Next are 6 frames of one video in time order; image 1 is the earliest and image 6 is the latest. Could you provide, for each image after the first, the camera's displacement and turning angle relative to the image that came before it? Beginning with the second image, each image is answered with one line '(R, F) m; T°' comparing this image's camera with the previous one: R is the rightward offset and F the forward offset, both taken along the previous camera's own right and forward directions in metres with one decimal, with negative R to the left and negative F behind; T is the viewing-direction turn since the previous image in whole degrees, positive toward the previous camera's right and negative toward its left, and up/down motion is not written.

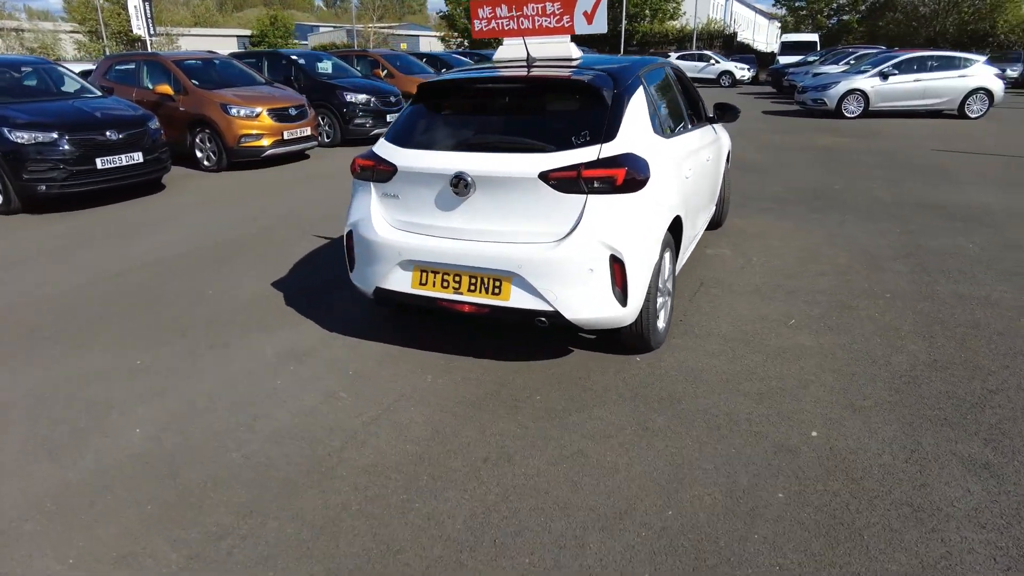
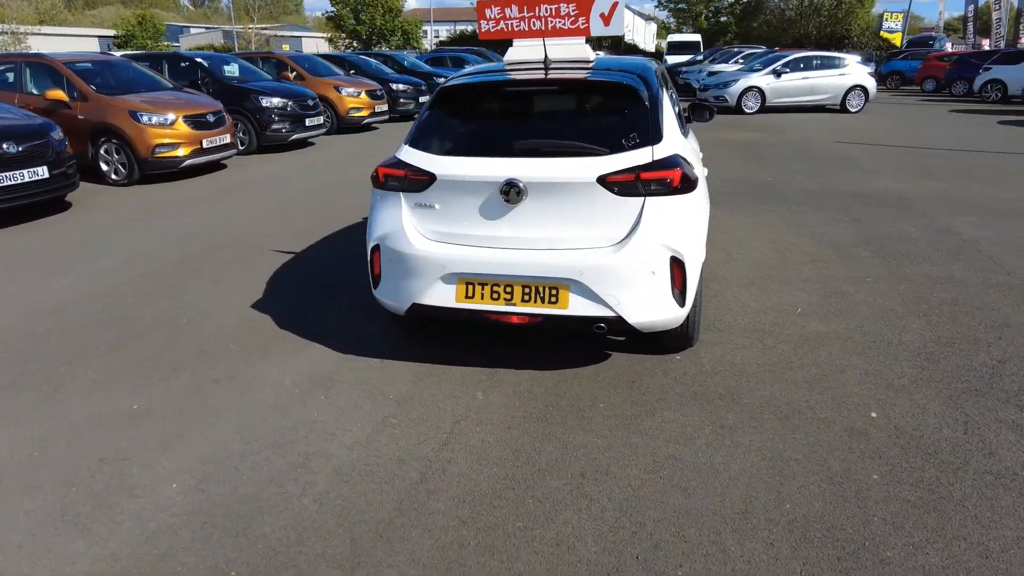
(-0.9, +0.2) m; +10°
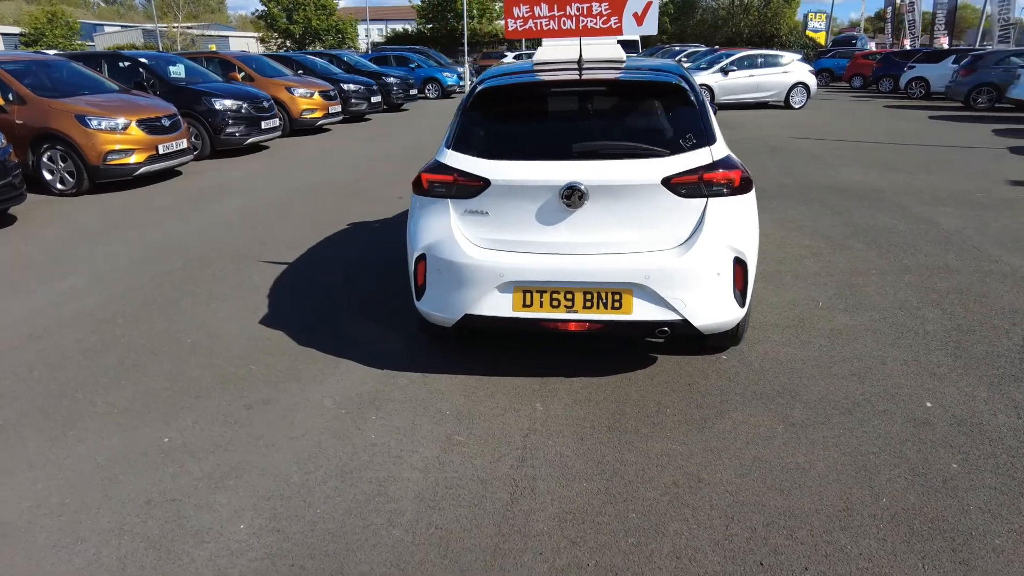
(-0.7, +0.1) m; +6°
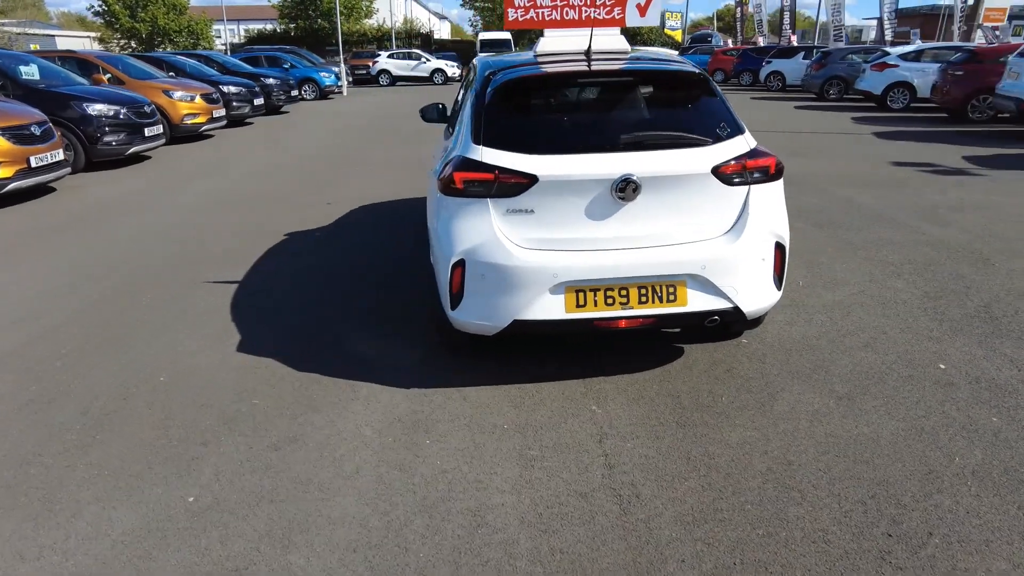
(-1.0, +0.3) m; +11°
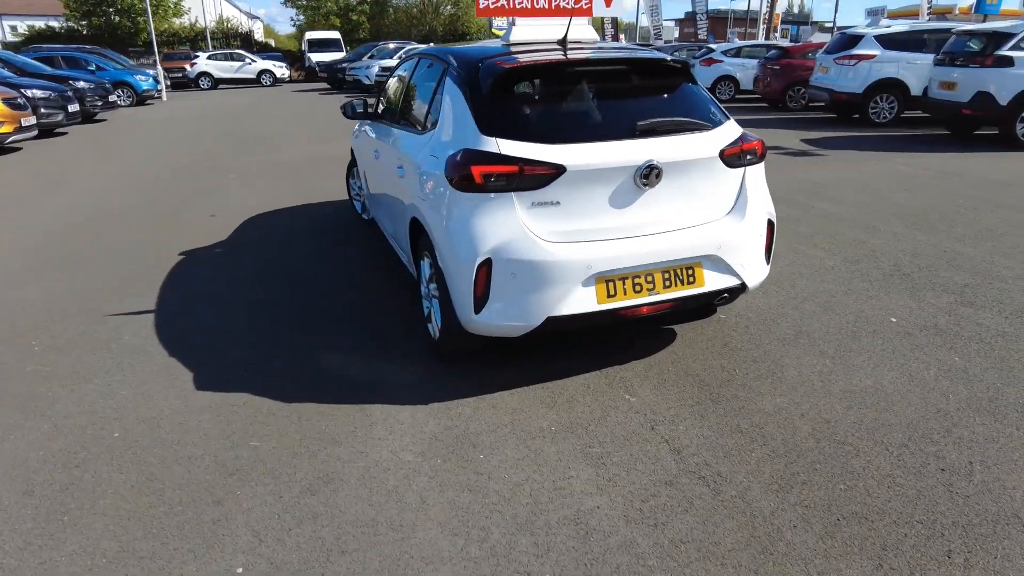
(-1.0, +0.3) m; +15°
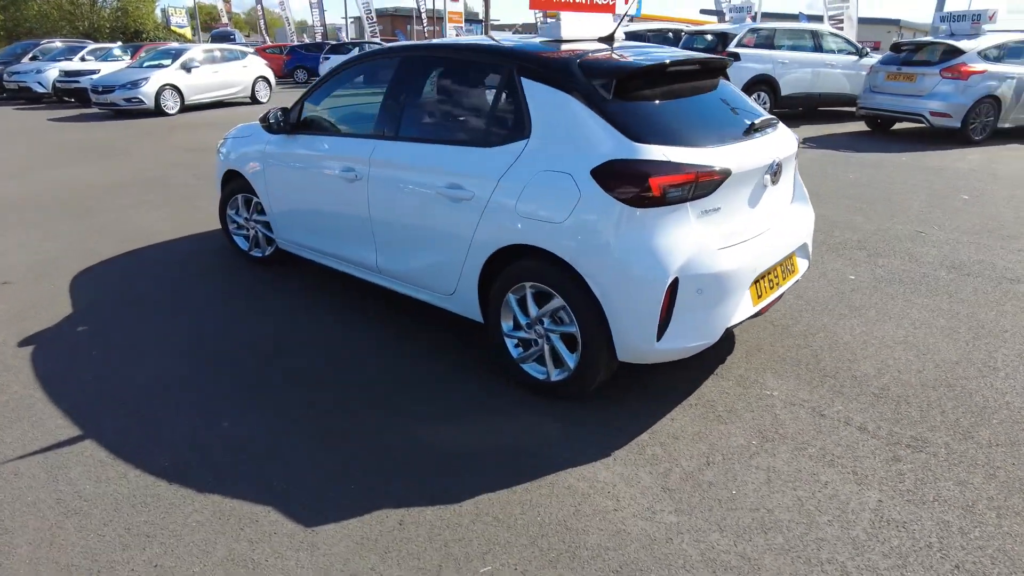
(-2.1, +0.9) m; +26°
